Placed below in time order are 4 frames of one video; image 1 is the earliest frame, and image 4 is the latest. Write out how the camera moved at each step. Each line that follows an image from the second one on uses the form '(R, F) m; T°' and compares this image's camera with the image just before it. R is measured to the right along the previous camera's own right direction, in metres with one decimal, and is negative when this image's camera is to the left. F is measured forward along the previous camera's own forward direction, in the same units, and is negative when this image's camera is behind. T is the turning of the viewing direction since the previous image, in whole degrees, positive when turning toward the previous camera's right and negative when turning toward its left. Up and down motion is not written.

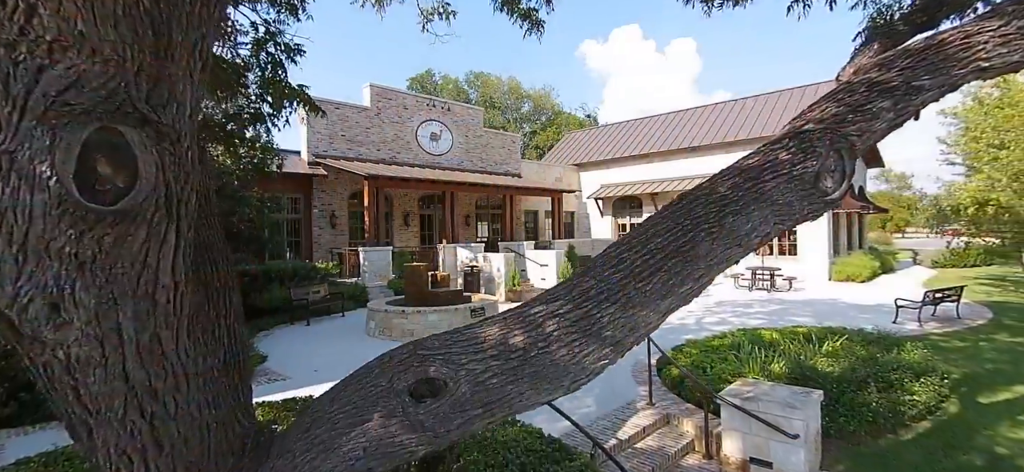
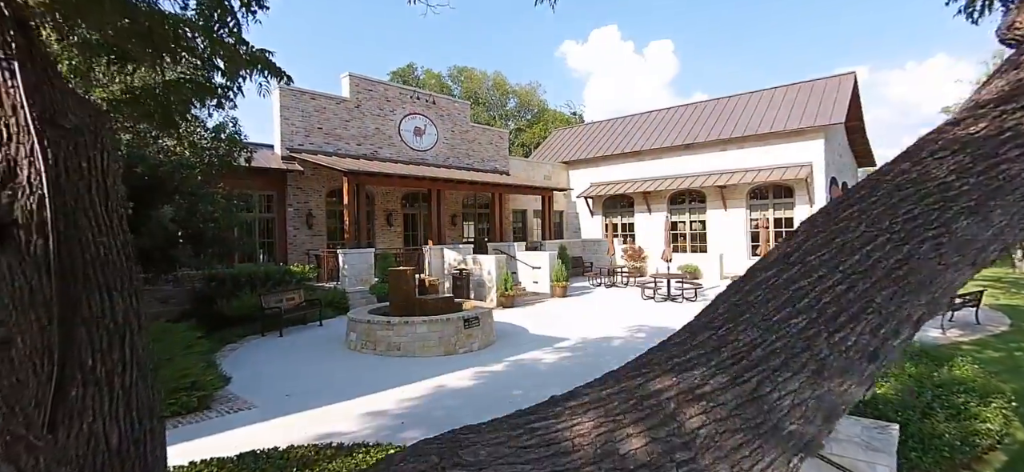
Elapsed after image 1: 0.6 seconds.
(-0.3, +0.9) m; +2°
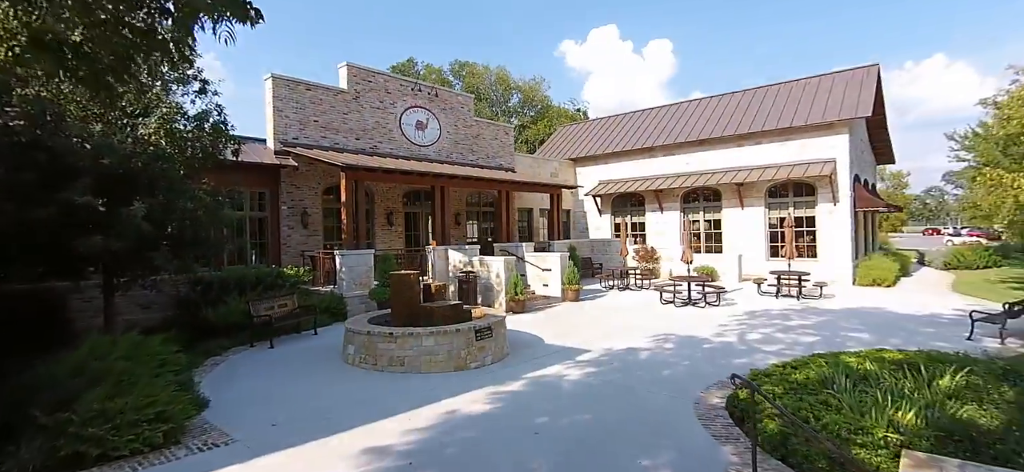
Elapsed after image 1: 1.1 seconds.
(-0.3, +0.8) m; 0°
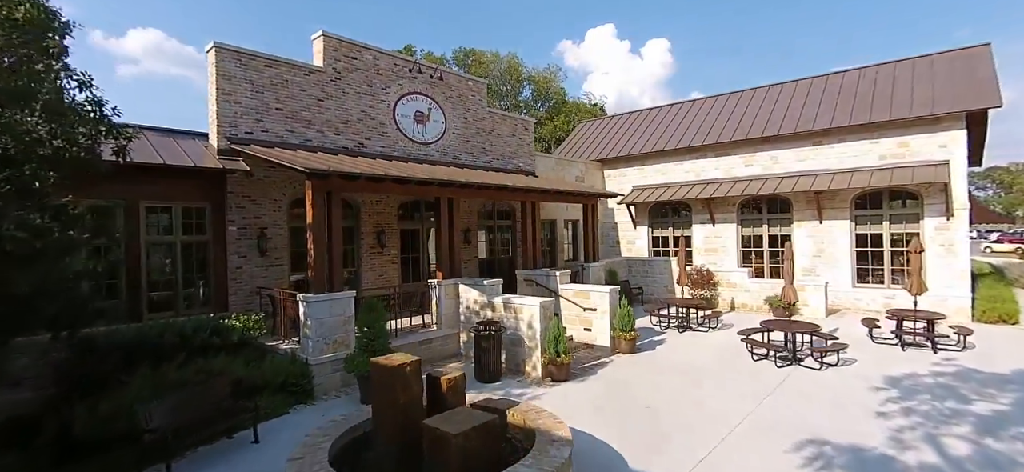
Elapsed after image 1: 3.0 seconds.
(-0.7, +3.3) m; 0°
